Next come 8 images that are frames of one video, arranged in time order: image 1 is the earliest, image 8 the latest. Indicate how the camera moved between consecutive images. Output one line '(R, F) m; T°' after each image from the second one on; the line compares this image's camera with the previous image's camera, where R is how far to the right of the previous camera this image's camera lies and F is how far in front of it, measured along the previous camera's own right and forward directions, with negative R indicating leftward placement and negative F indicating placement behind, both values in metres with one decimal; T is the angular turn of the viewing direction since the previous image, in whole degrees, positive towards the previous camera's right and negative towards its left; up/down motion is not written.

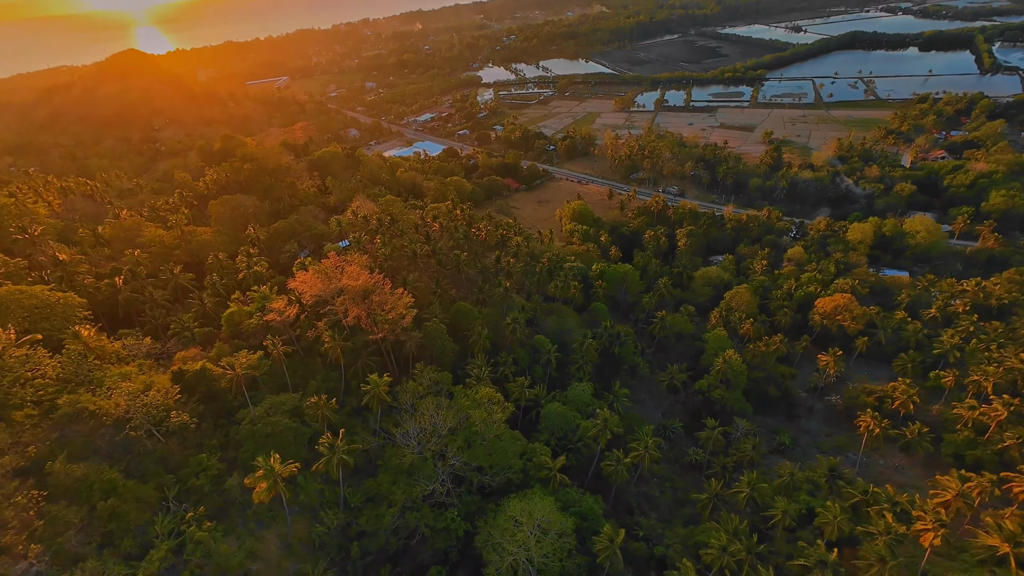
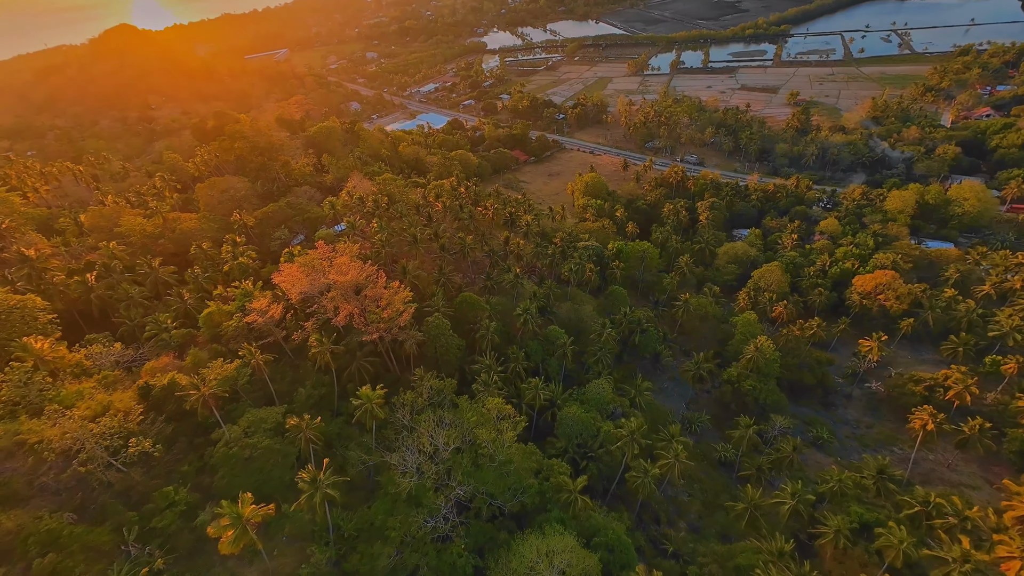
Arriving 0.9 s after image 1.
(0.0, +7.6) m; -1°
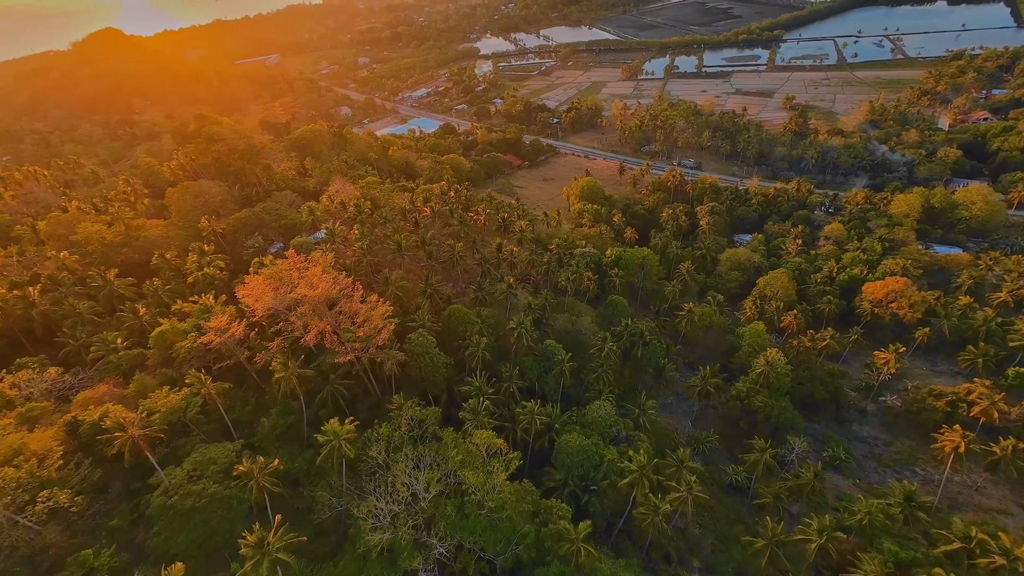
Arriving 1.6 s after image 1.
(+0.3, +5.8) m; +1°
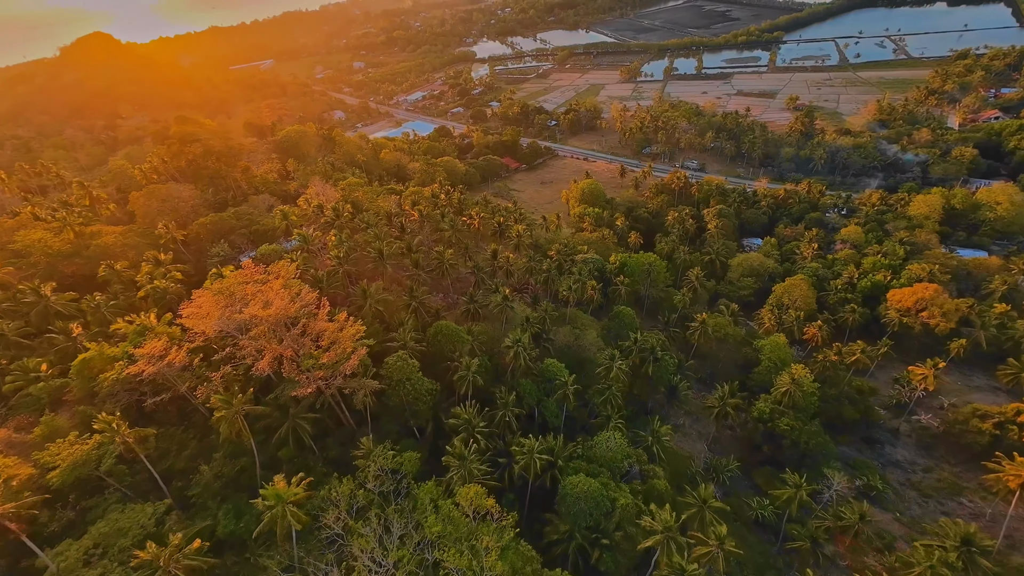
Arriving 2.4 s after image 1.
(+0.4, +7.8) m; 0°
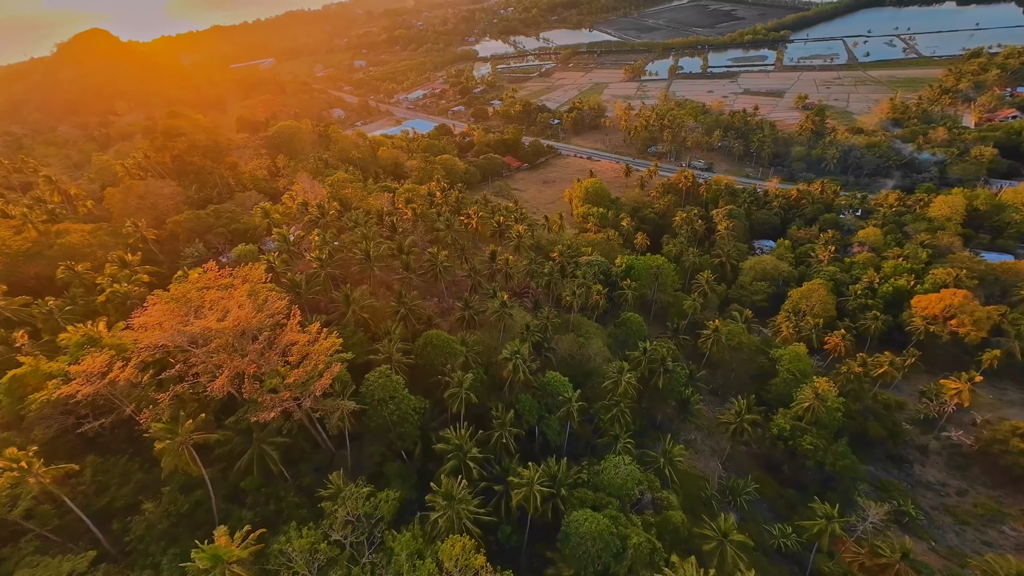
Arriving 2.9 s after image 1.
(+0.4, +5.4) m; 0°
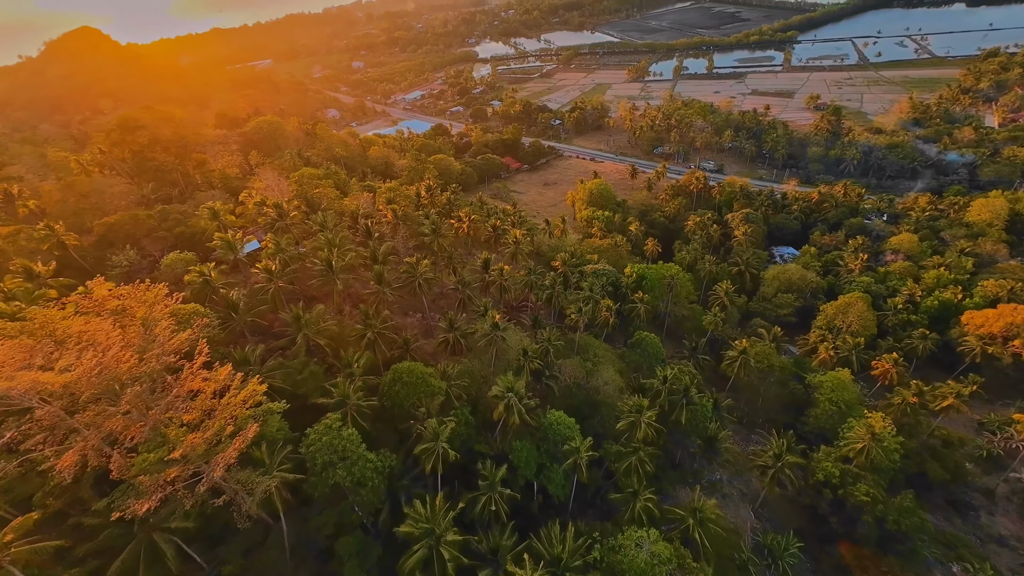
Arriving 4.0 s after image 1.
(+0.7, +10.4) m; 0°
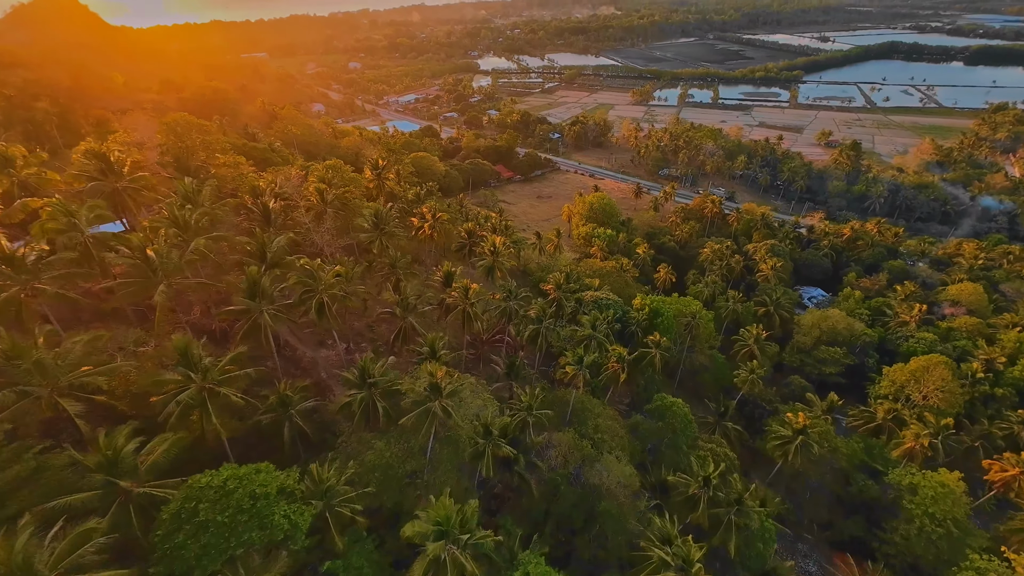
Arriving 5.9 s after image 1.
(+1.5, +20.3) m; +2°
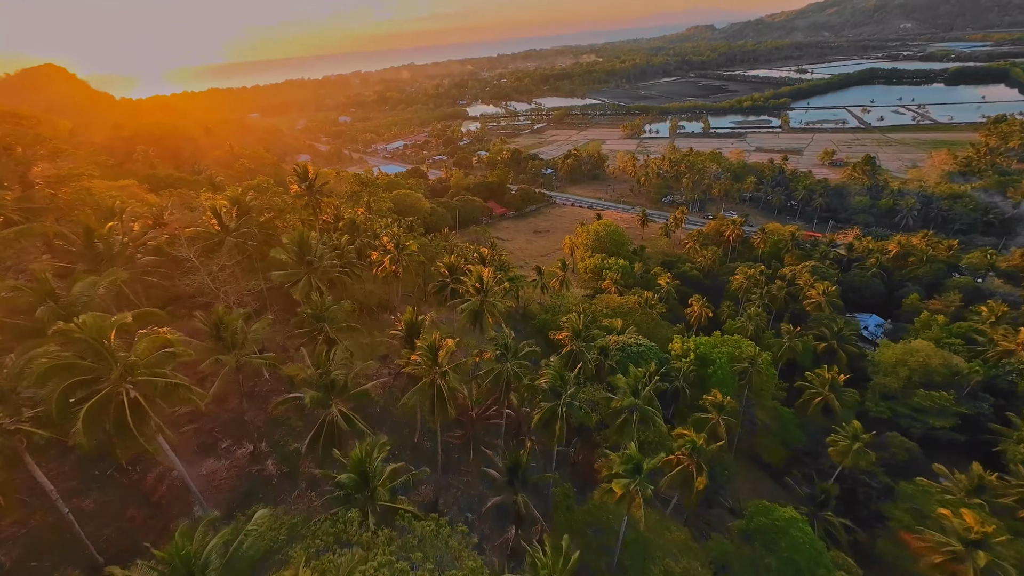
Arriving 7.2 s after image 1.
(+0.3, +16.0) m; 0°
